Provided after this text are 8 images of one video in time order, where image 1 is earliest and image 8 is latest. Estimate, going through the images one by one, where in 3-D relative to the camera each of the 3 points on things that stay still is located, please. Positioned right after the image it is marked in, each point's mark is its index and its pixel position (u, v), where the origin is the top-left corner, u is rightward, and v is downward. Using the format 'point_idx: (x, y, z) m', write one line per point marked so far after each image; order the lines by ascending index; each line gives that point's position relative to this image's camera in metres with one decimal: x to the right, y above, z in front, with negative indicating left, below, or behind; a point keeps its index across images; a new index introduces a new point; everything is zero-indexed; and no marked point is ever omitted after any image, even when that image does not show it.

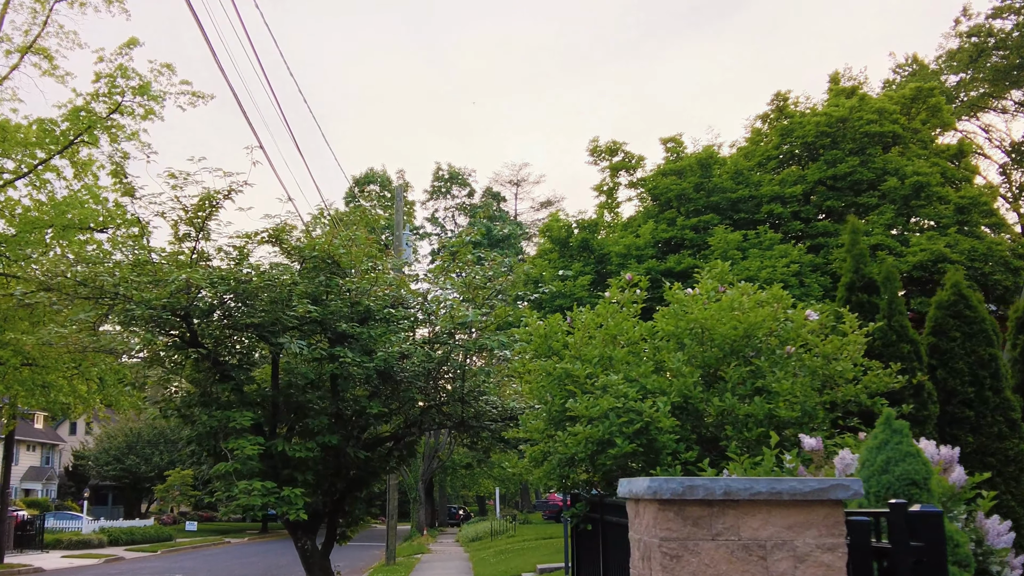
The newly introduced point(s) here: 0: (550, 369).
0: (+0.3, -0.6, +7.4) m
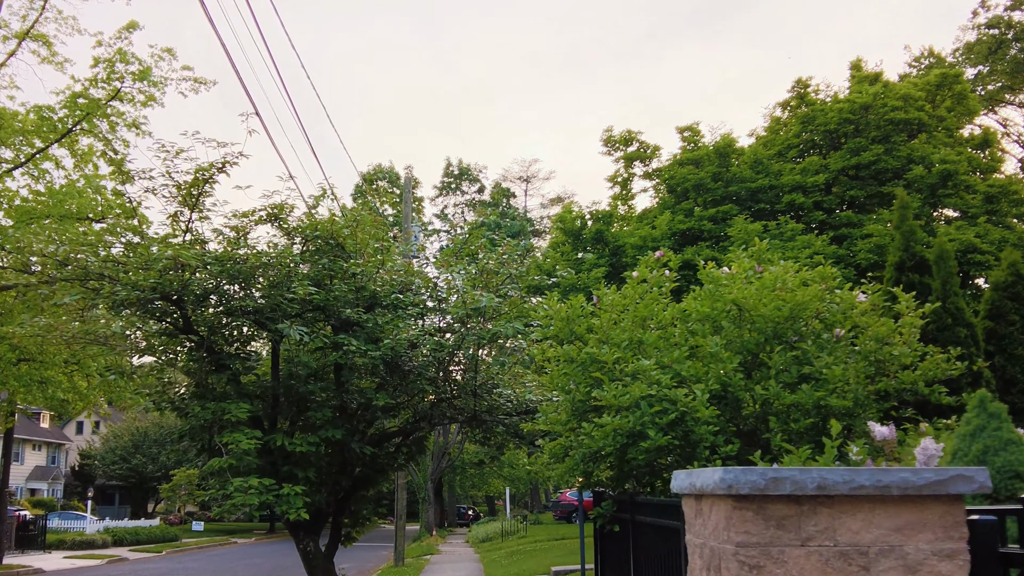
0: (+0.4, -0.4, +6.7) m
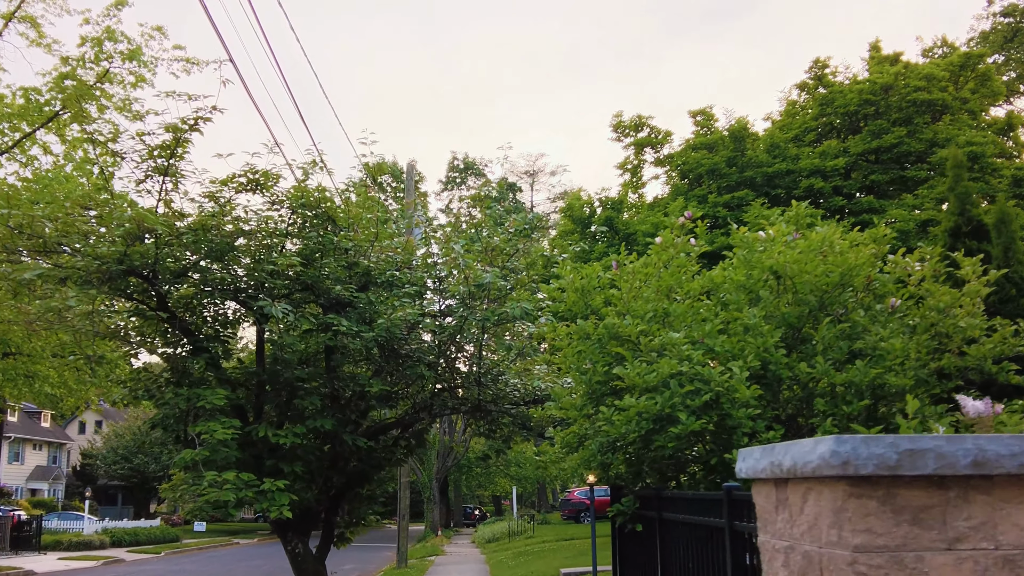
0: (+0.4, -0.2, +5.9) m
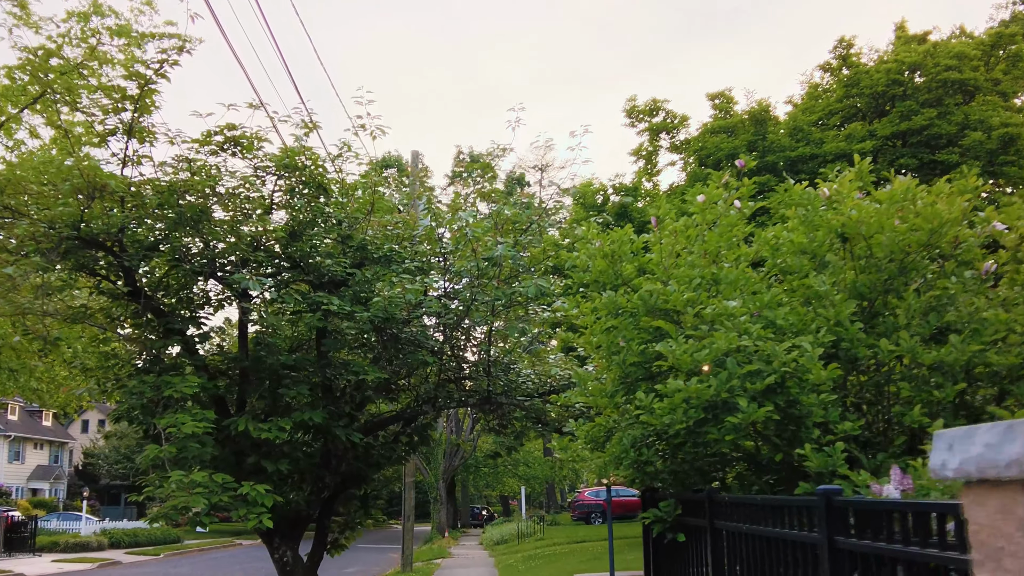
0: (+0.5, -0.1, +5.0) m
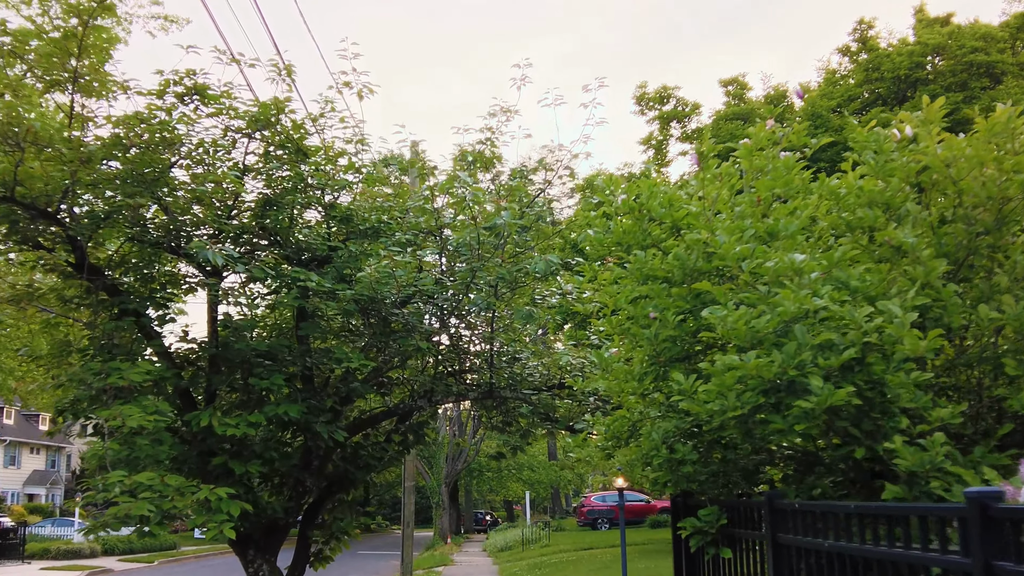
0: (+0.6, +0.1, +4.1) m
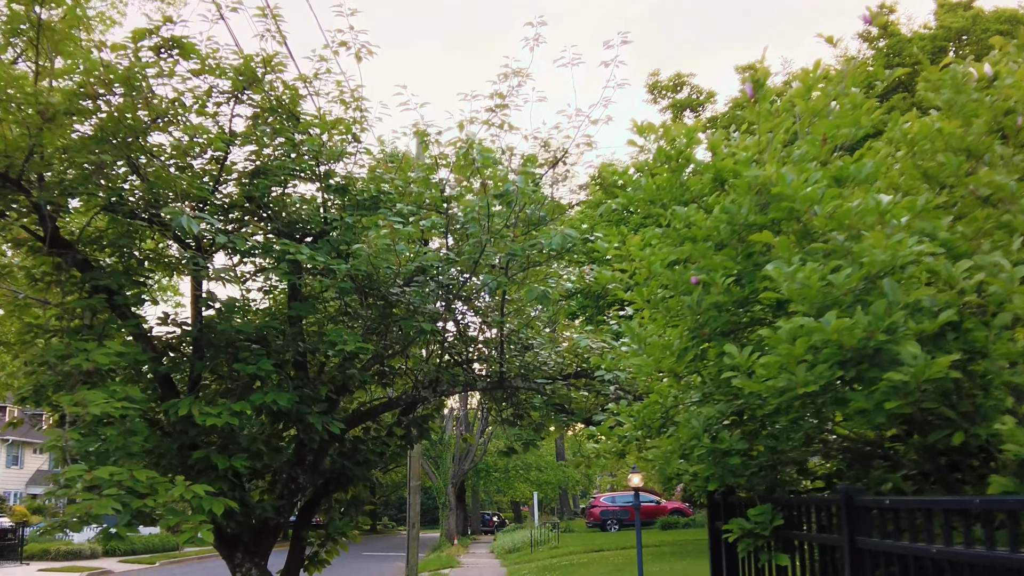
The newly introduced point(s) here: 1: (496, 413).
0: (+0.6, +0.2, +3.5) m
1: (-0.1, -0.9, +7.8) m
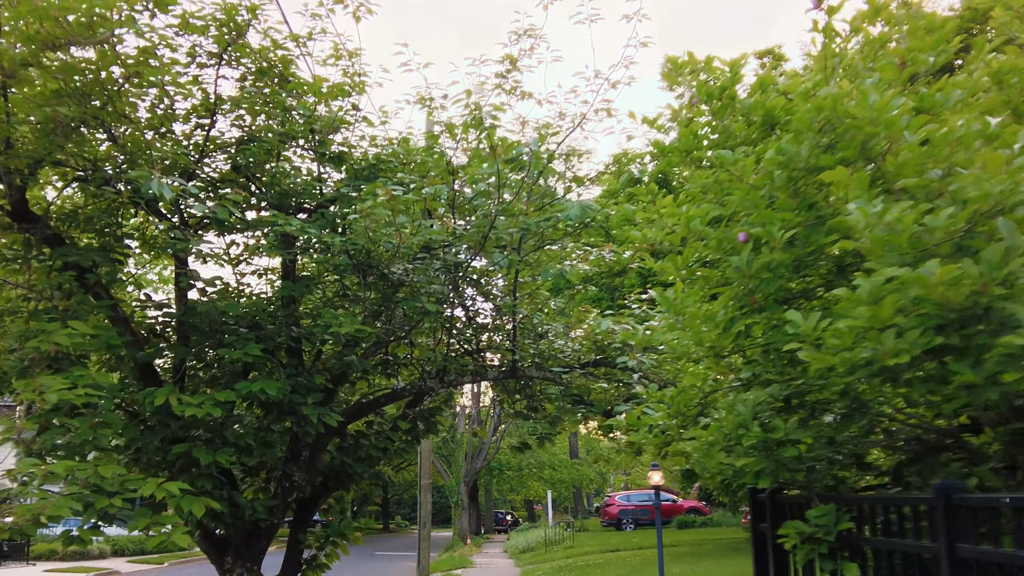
0: (+0.7, +0.3, +3.0) m
1: (0.0, -0.8, +7.3) m
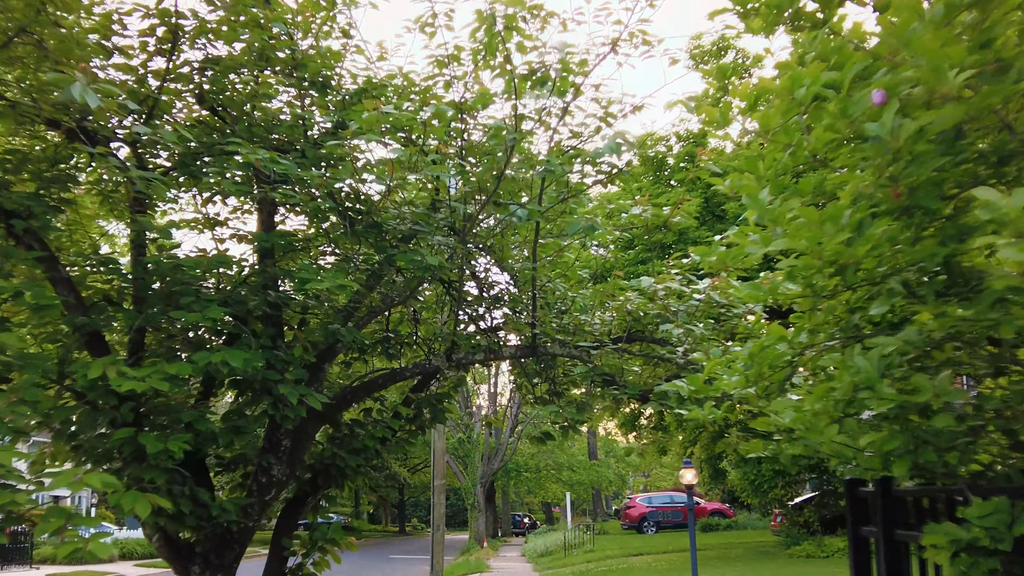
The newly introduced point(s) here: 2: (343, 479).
0: (+0.7, +0.5, +2.0) m
1: (+0.1, -0.6, +6.4) m
2: (-0.9, -1.0, +5.6) m
